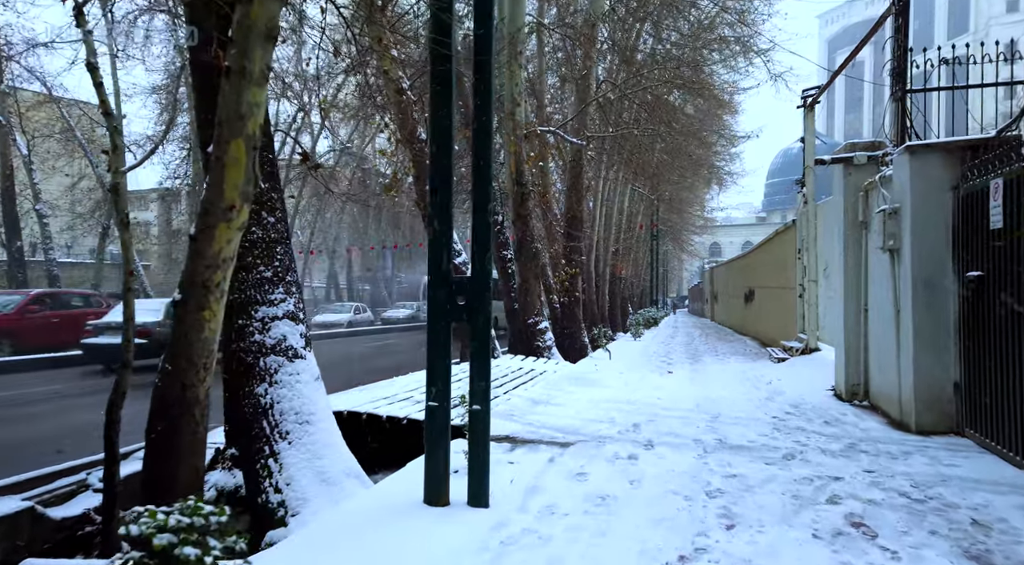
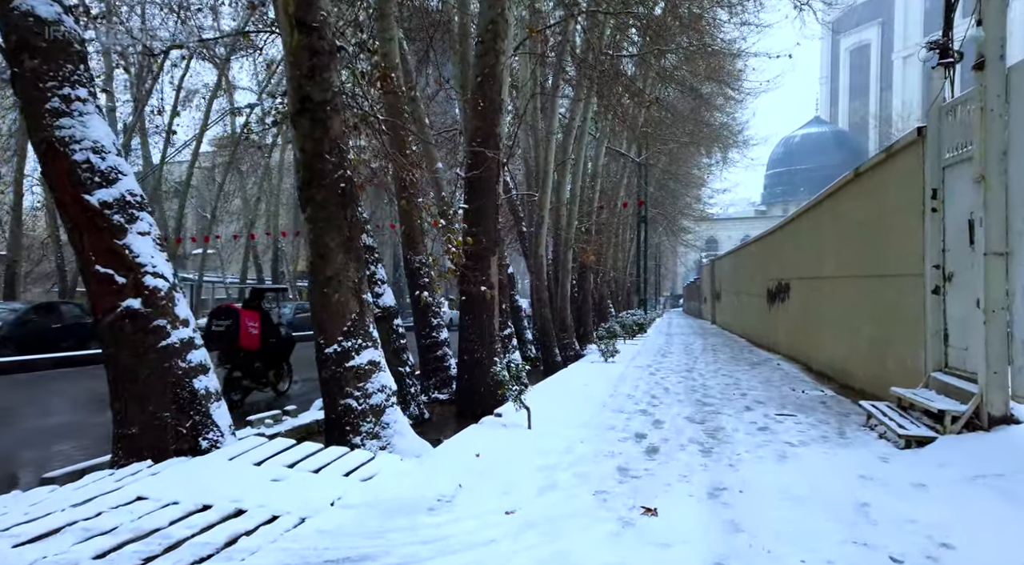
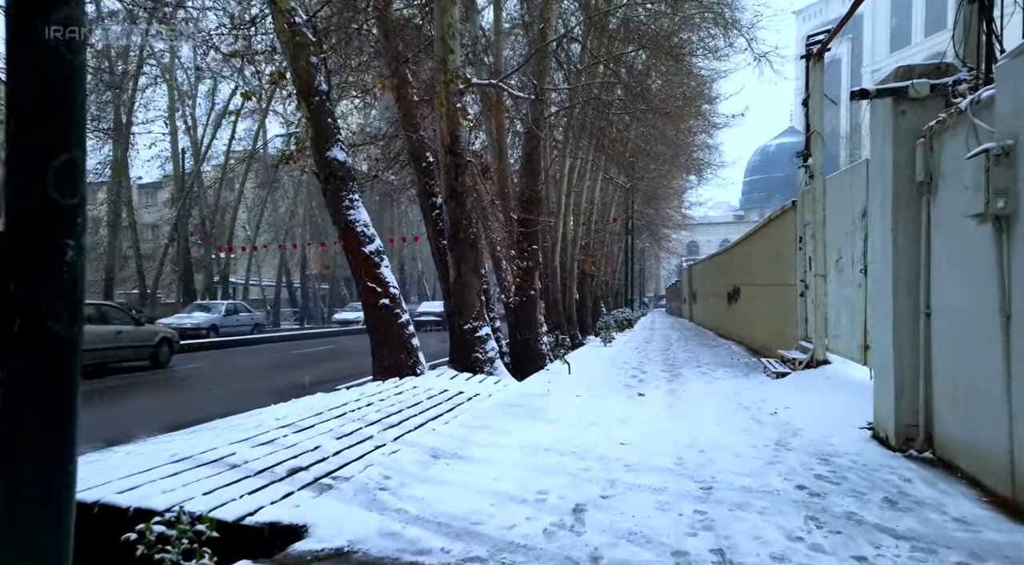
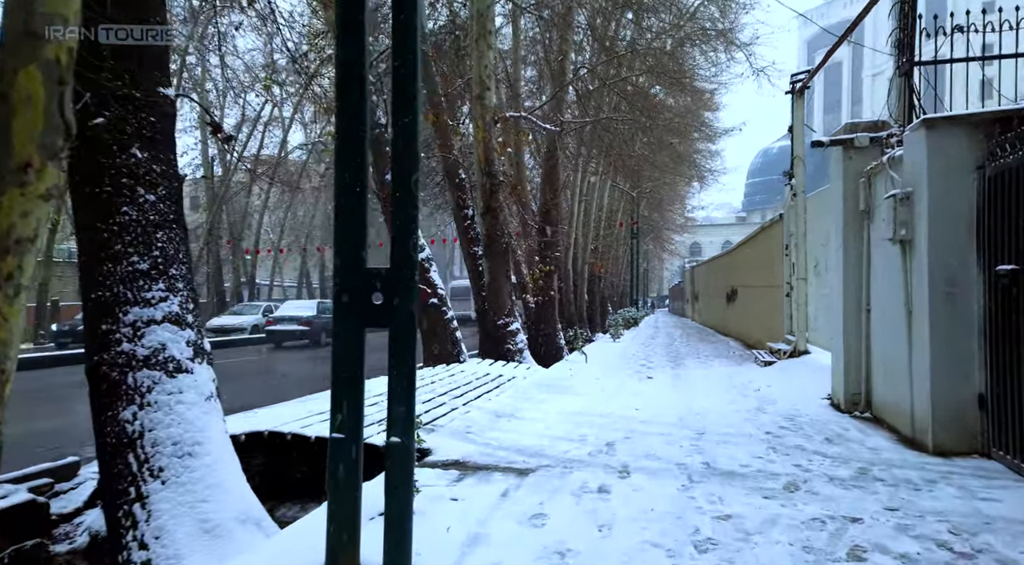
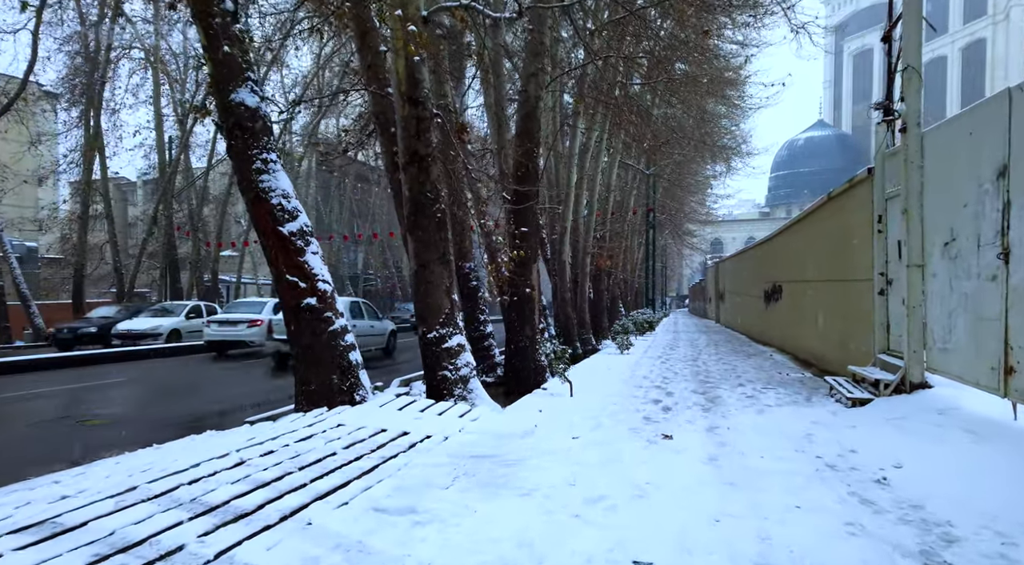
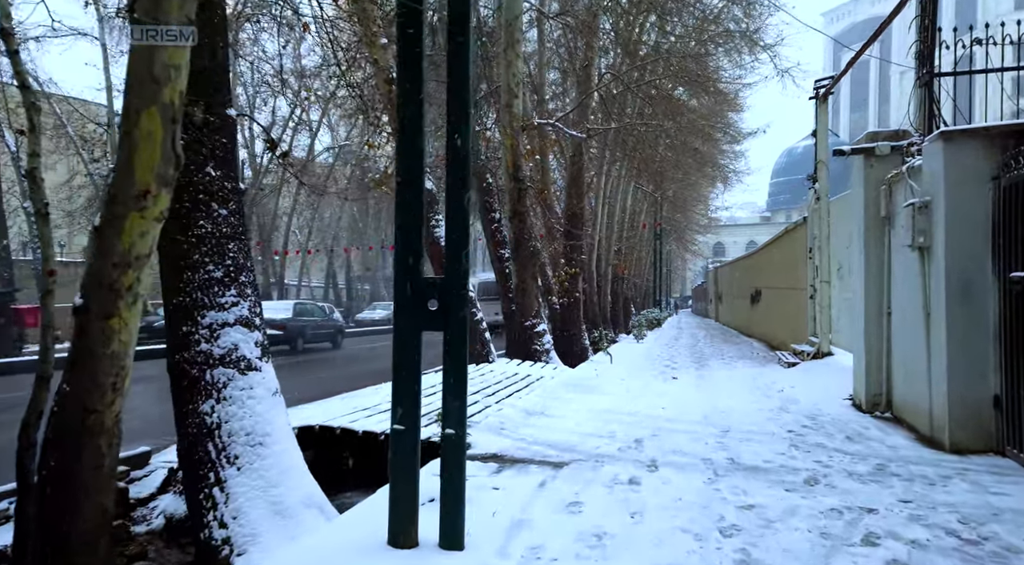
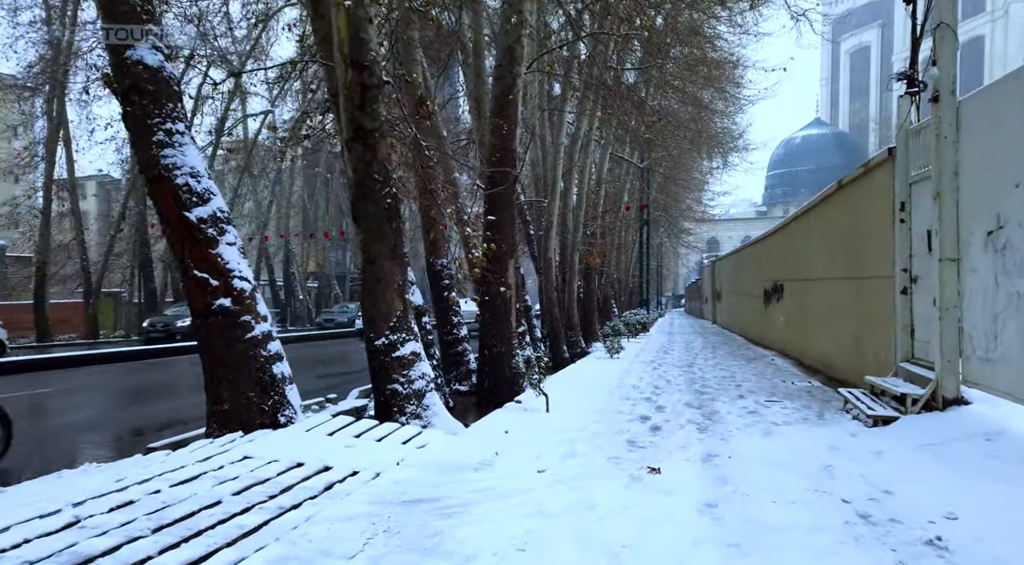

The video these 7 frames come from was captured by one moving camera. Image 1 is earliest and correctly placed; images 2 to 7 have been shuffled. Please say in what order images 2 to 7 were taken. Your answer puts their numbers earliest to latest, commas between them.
6, 4, 3, 5, 7, 2
